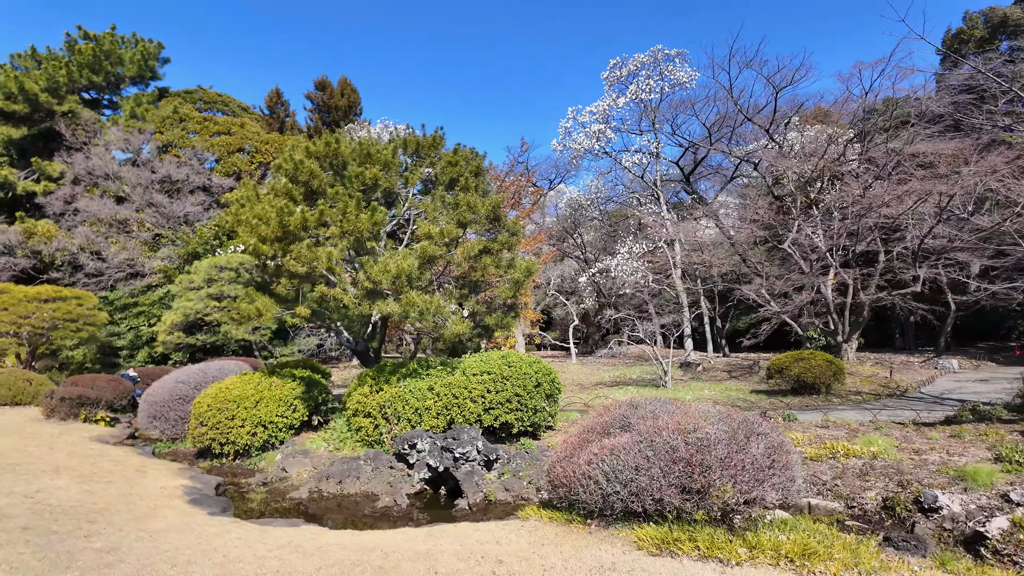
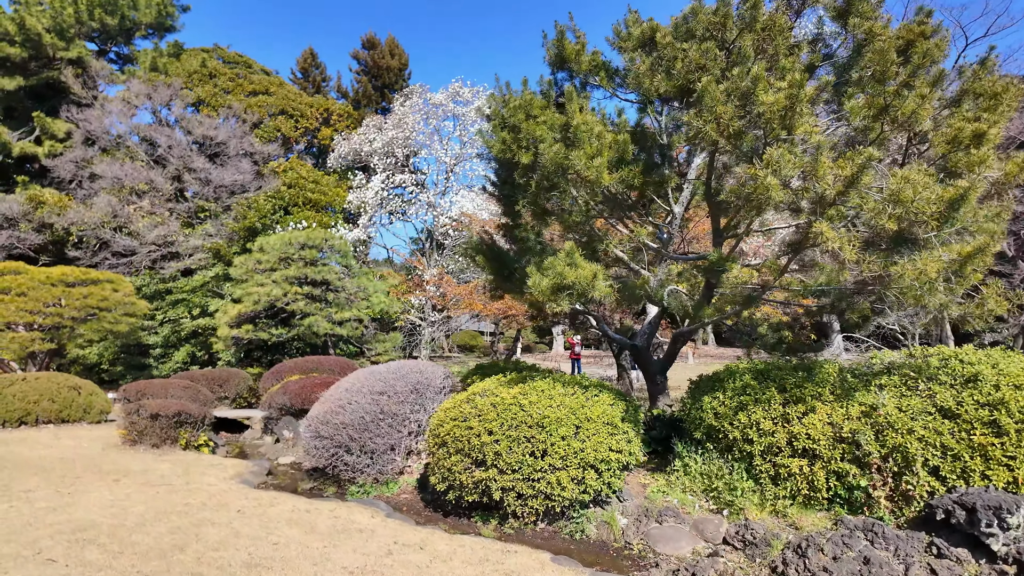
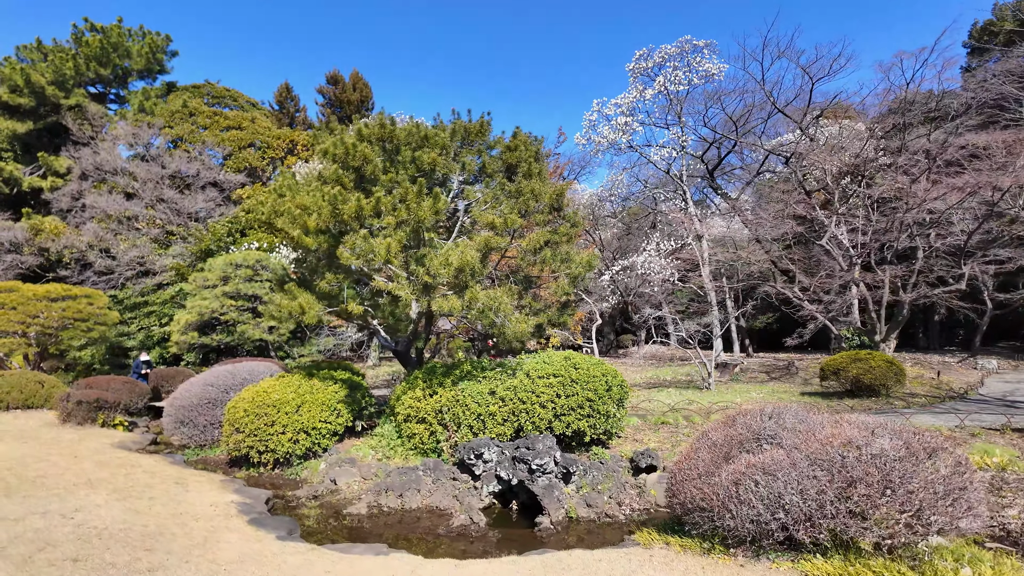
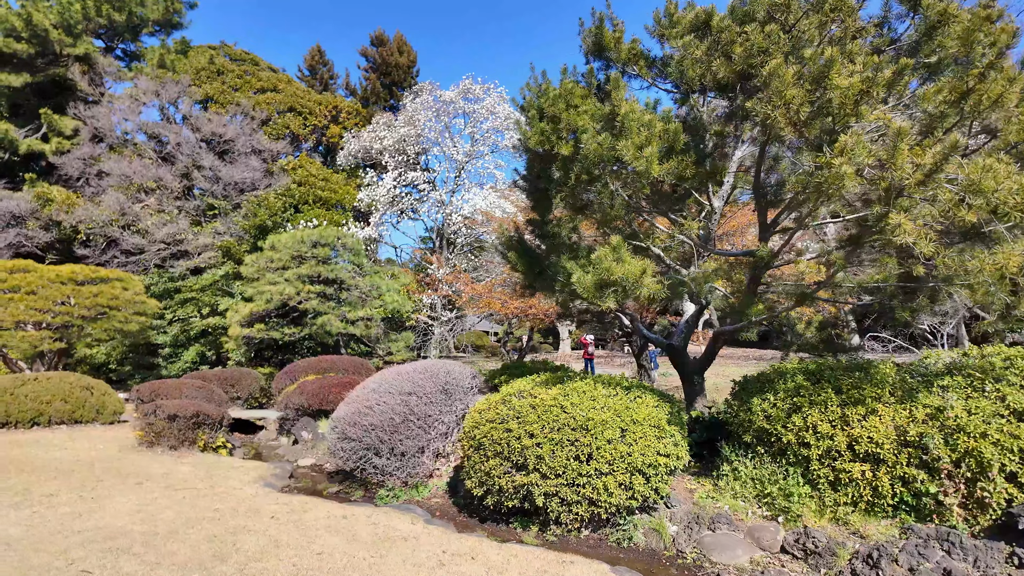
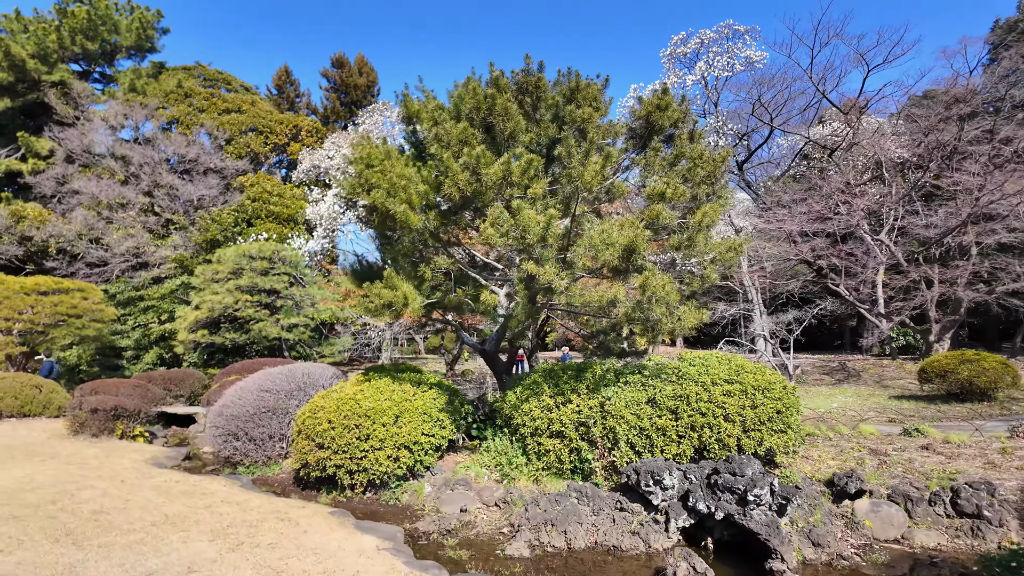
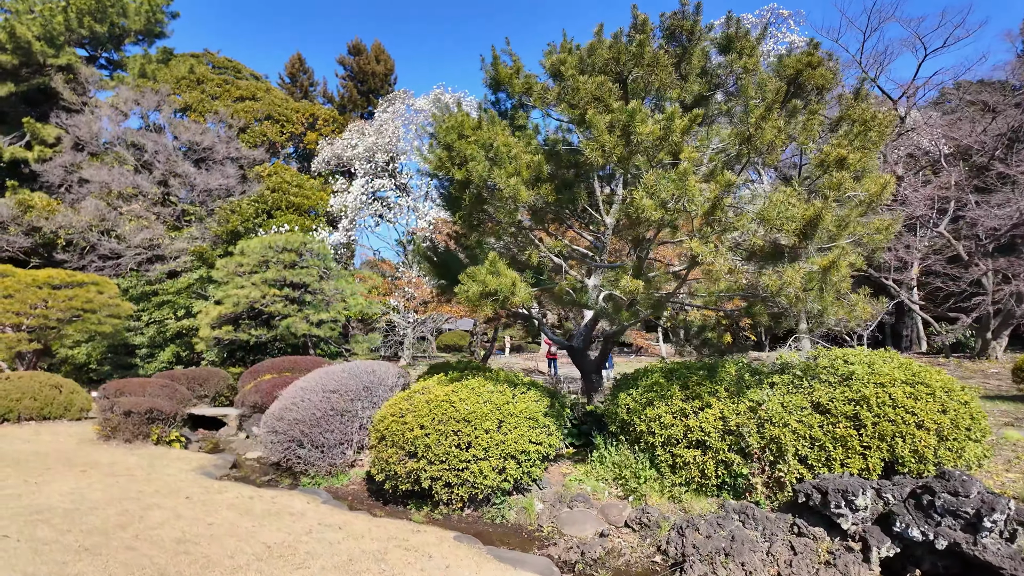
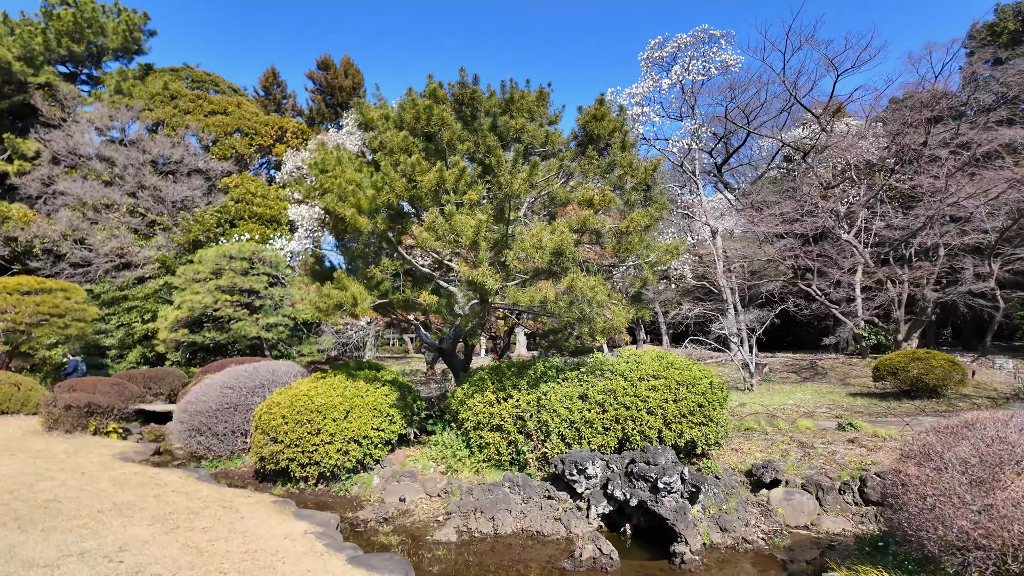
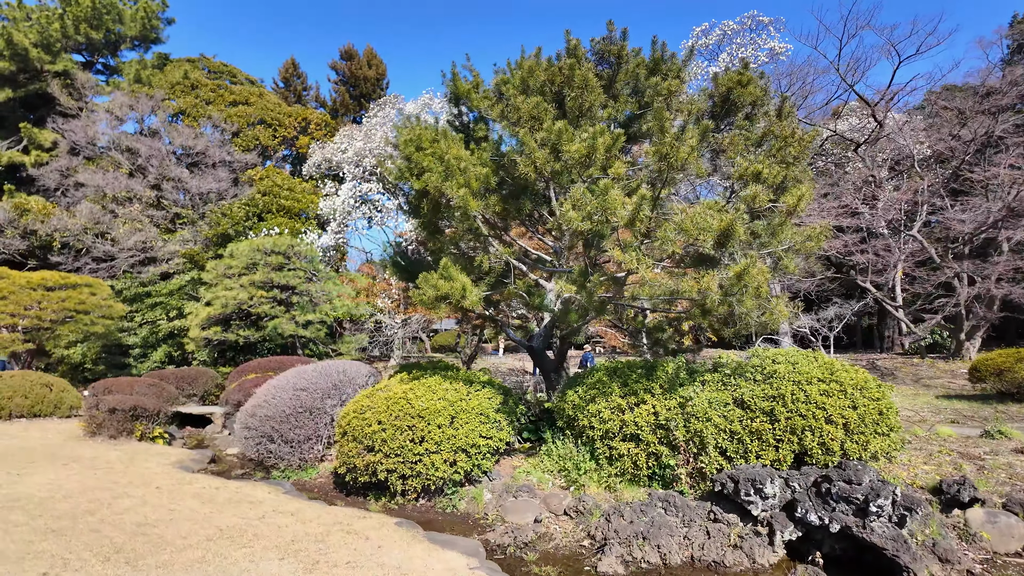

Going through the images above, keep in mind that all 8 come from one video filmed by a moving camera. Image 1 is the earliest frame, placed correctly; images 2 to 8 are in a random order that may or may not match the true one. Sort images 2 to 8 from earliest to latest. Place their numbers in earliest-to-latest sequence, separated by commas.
3, 7, 5, 8, 6, 2, 4
